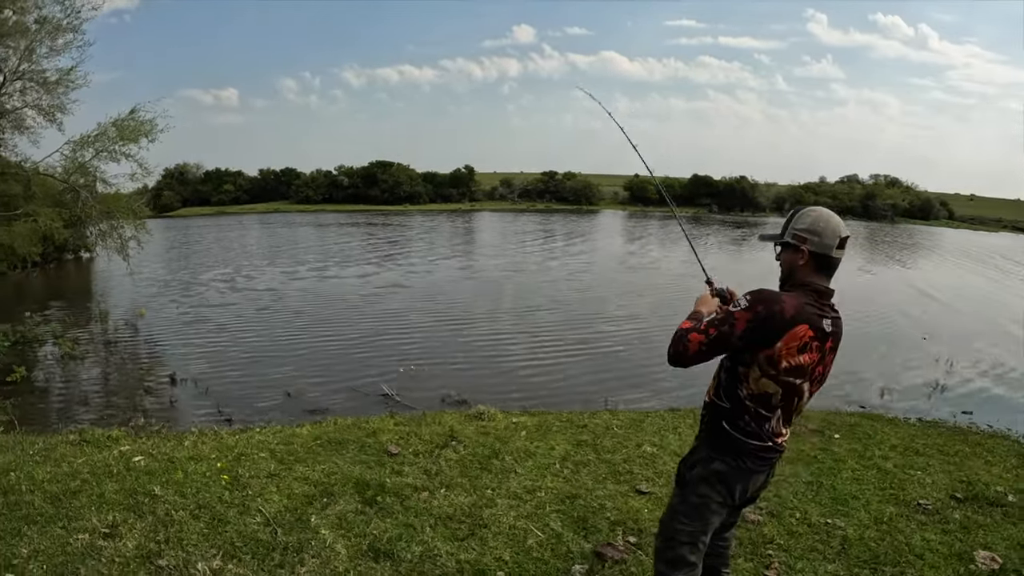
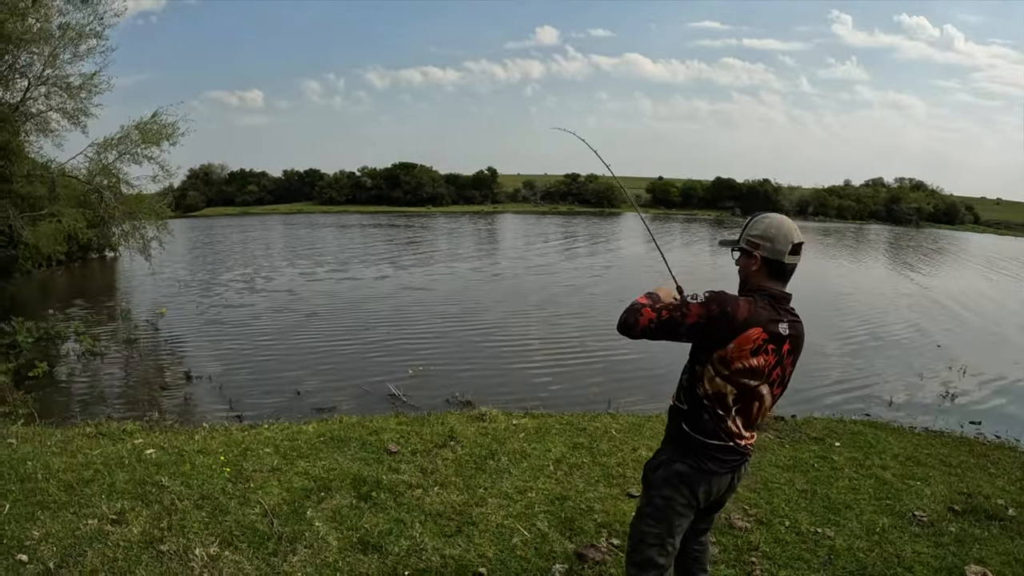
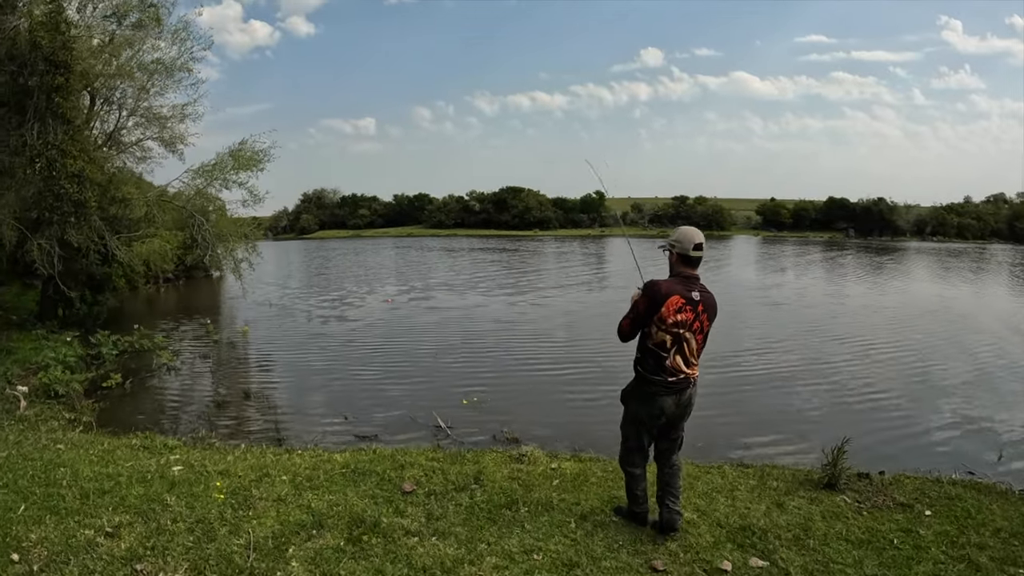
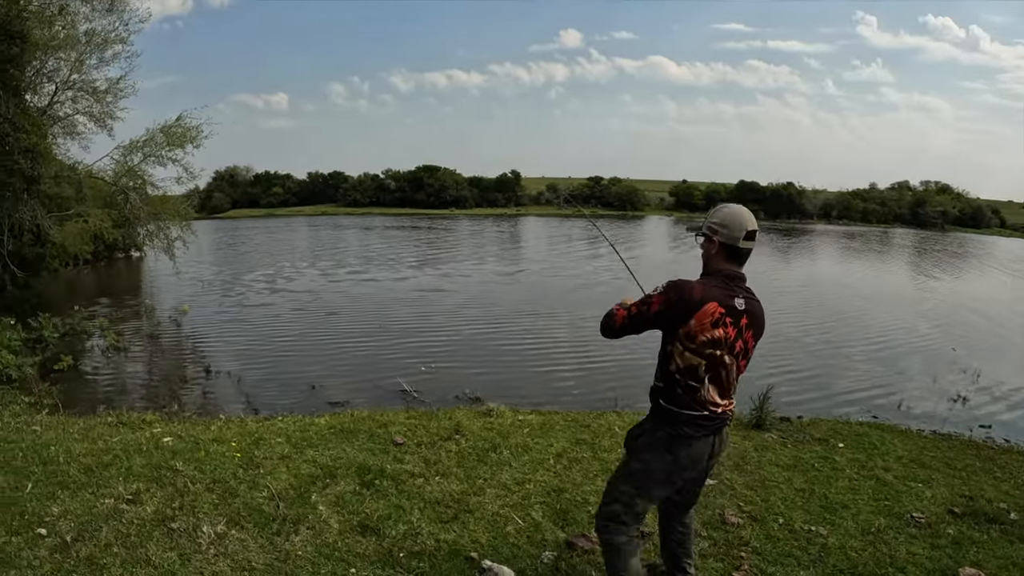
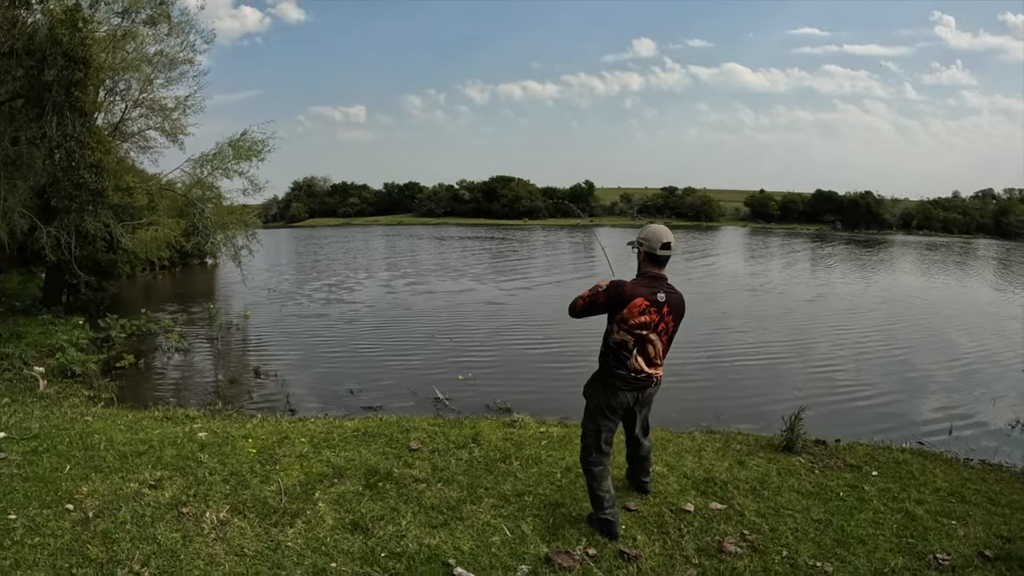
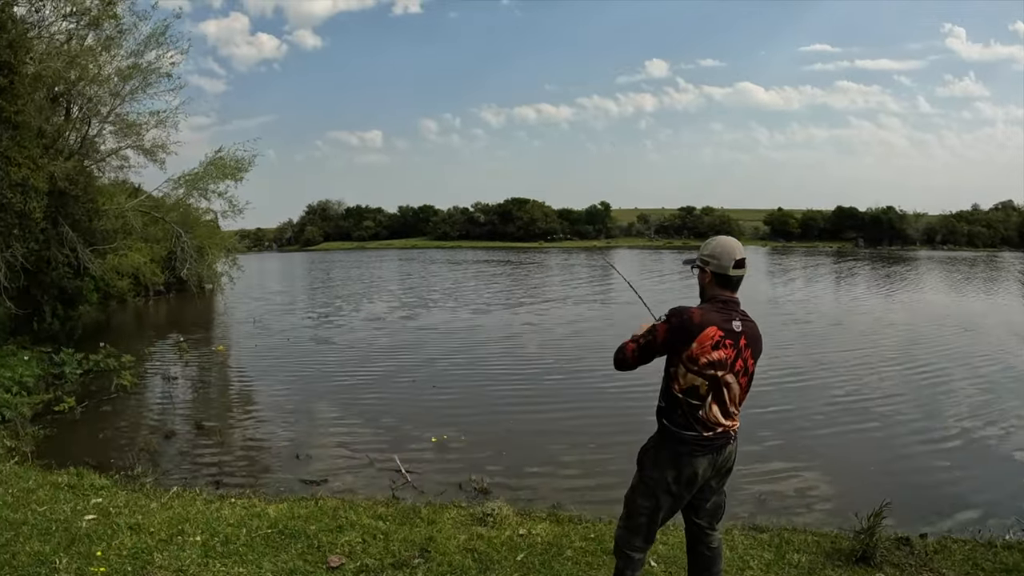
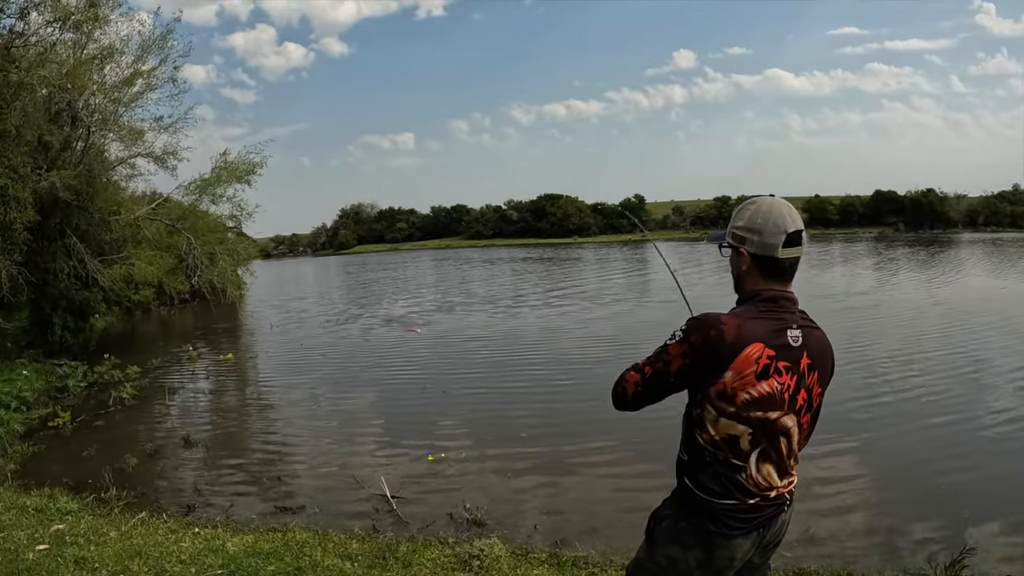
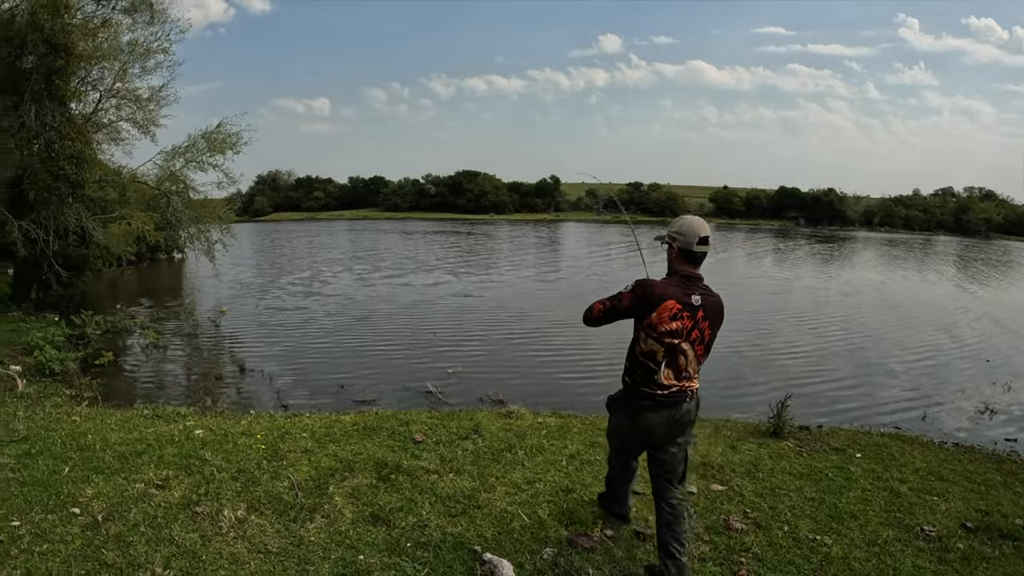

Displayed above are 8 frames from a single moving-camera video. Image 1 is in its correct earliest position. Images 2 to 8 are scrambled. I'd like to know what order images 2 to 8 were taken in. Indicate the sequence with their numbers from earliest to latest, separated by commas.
2, 4, 8, 5, 3, 6, 7
